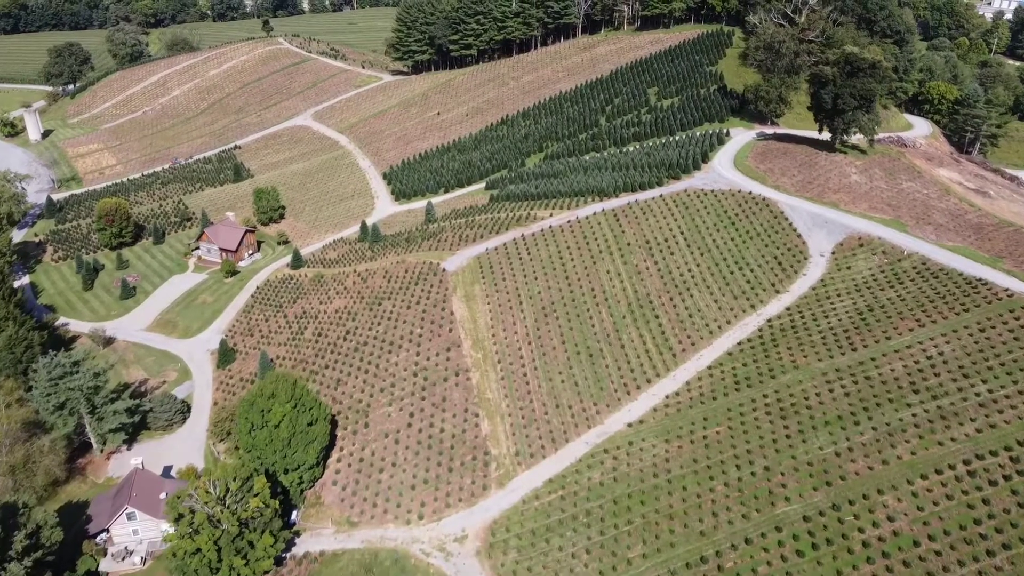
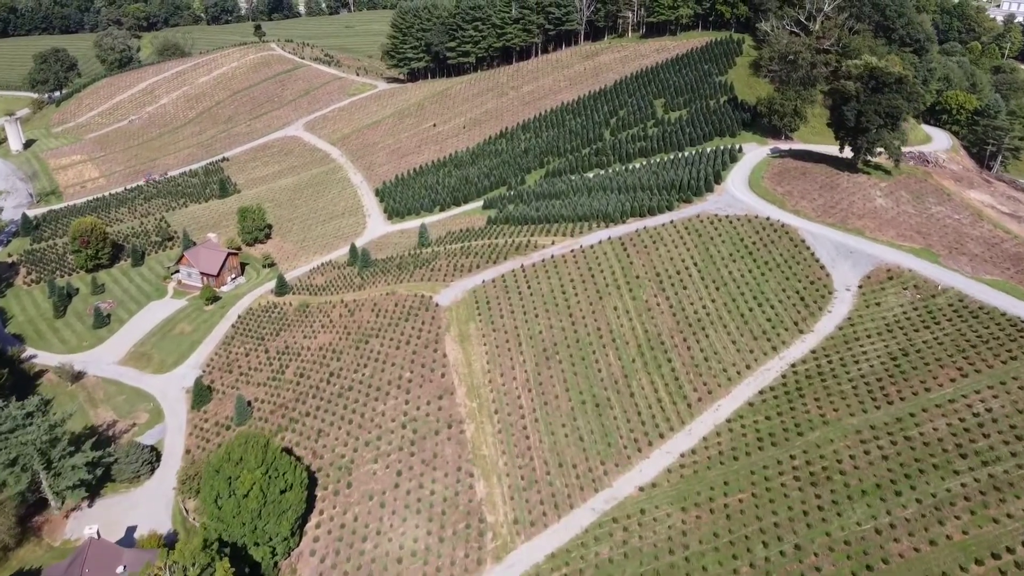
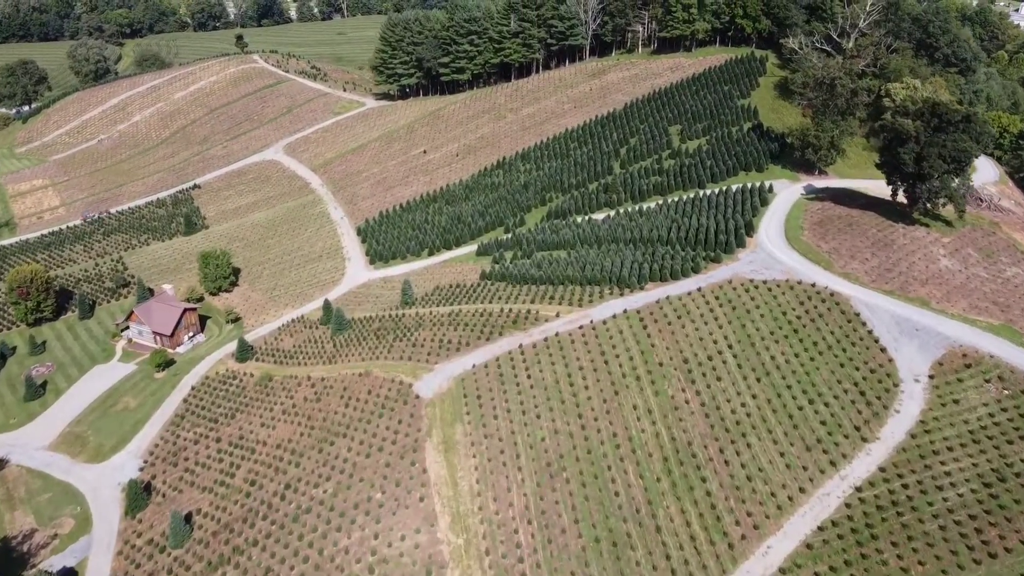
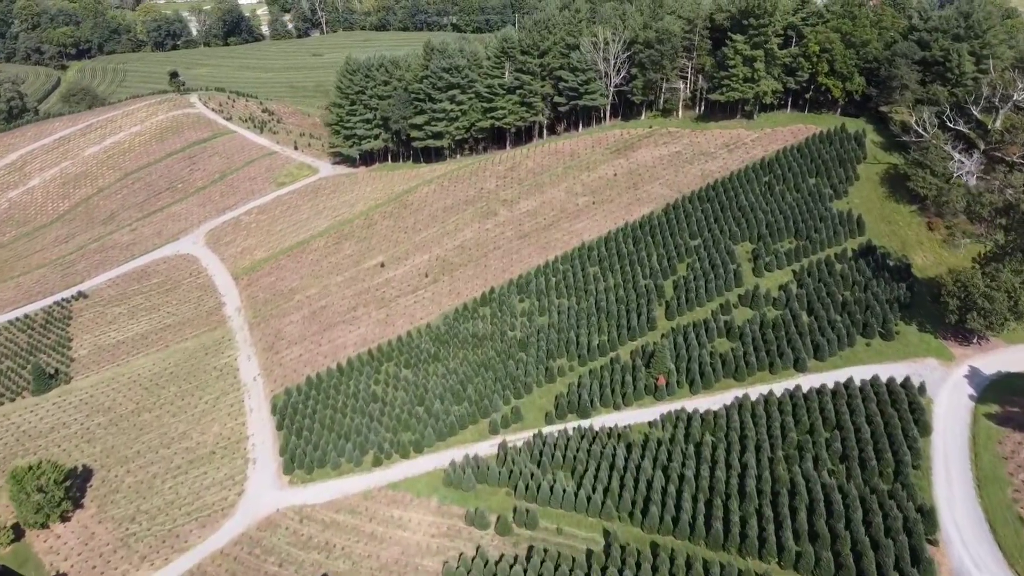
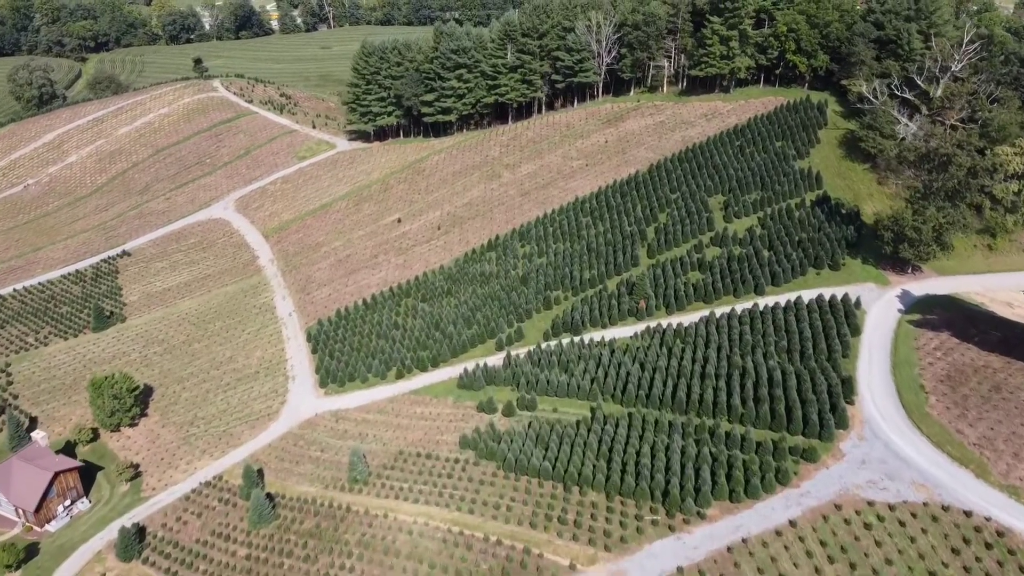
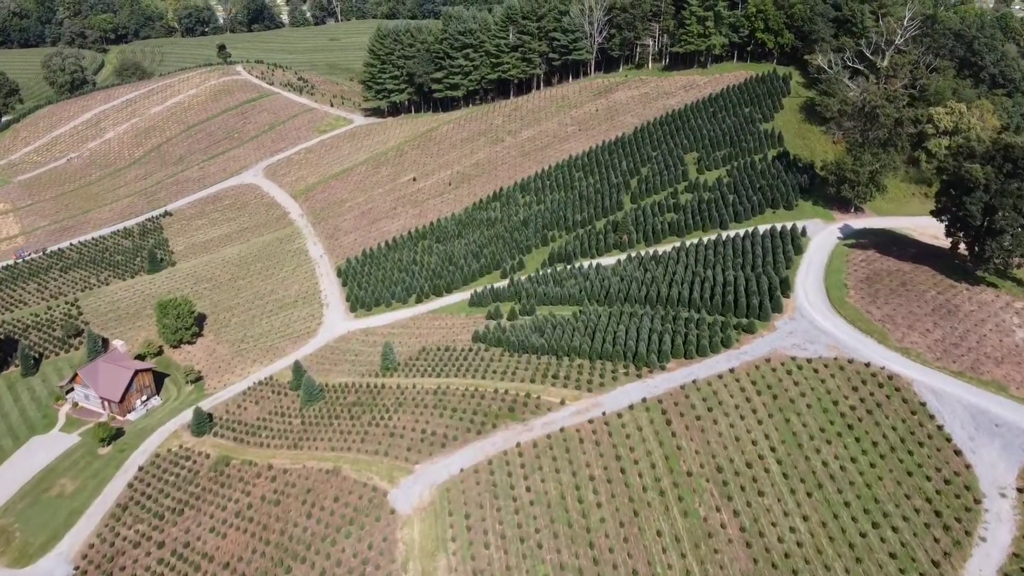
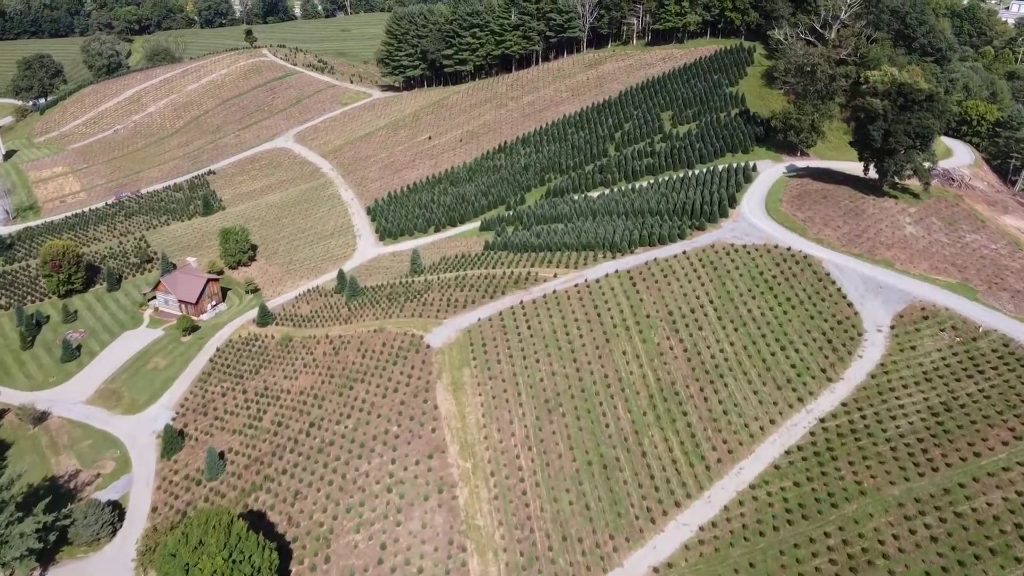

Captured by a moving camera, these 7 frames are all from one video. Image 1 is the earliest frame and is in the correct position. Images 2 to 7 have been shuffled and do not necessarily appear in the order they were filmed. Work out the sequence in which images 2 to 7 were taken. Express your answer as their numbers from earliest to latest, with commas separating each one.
2, 7, 3, 6, 5, 4
